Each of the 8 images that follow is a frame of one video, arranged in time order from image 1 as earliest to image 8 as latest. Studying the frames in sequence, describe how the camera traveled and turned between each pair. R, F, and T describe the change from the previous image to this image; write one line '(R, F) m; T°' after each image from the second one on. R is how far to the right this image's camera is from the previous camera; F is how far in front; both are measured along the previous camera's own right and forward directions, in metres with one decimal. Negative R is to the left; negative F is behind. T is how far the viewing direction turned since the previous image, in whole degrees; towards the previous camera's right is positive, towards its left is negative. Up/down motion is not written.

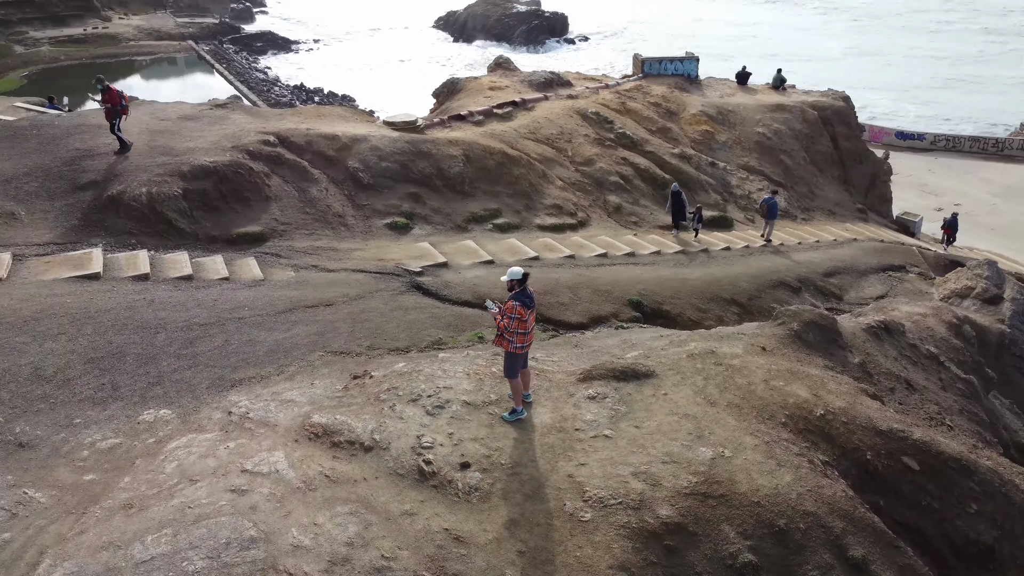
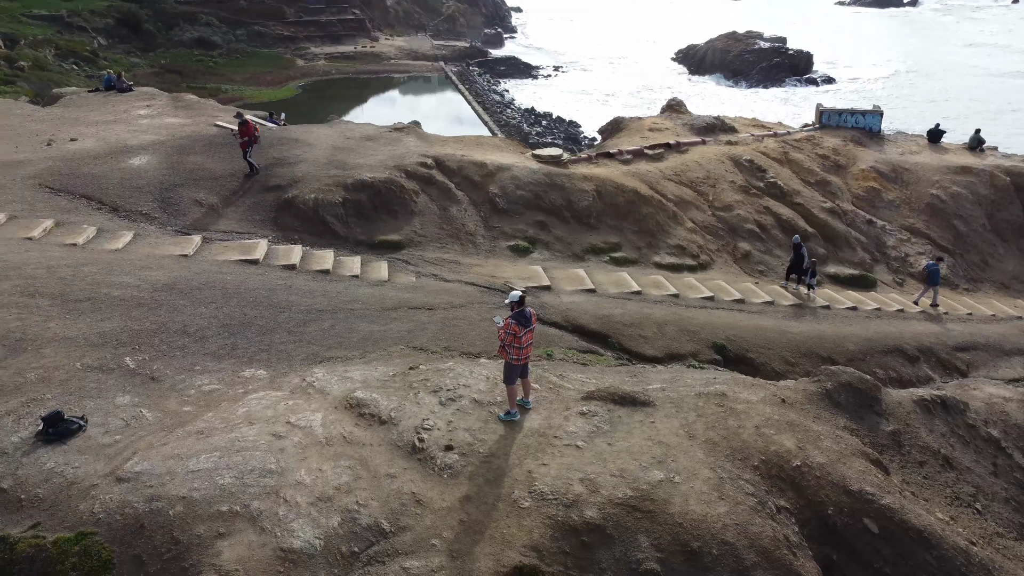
(+1.9, -0.9) m; -15°
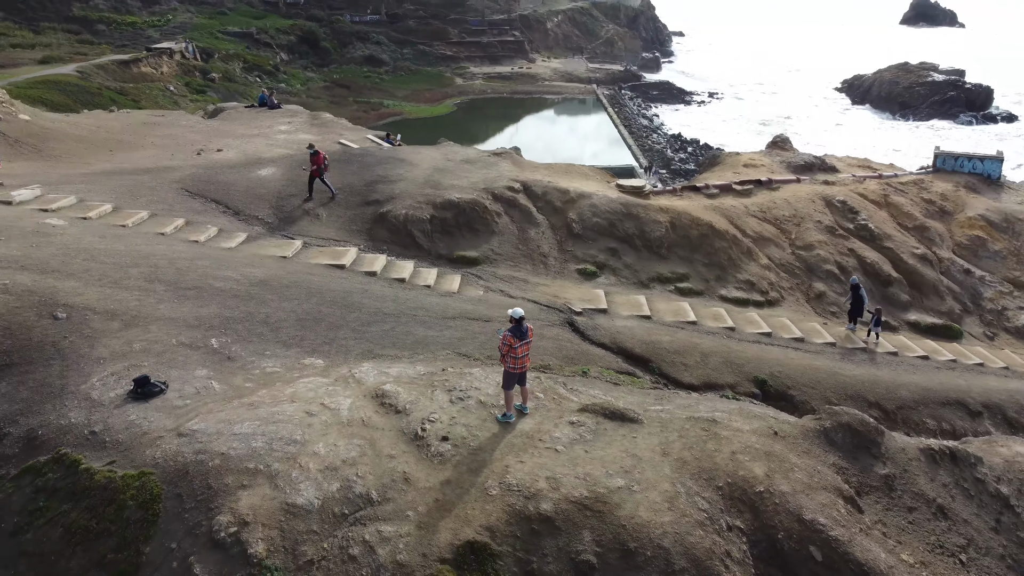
(+1.5, -0.9) m; -10°
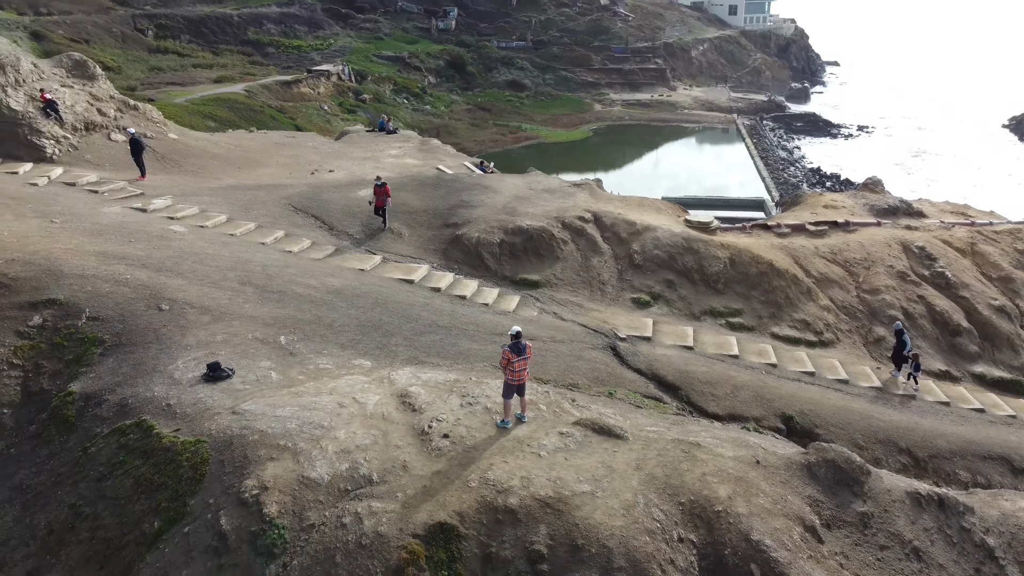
(+1.5, -1.0) m; -10°
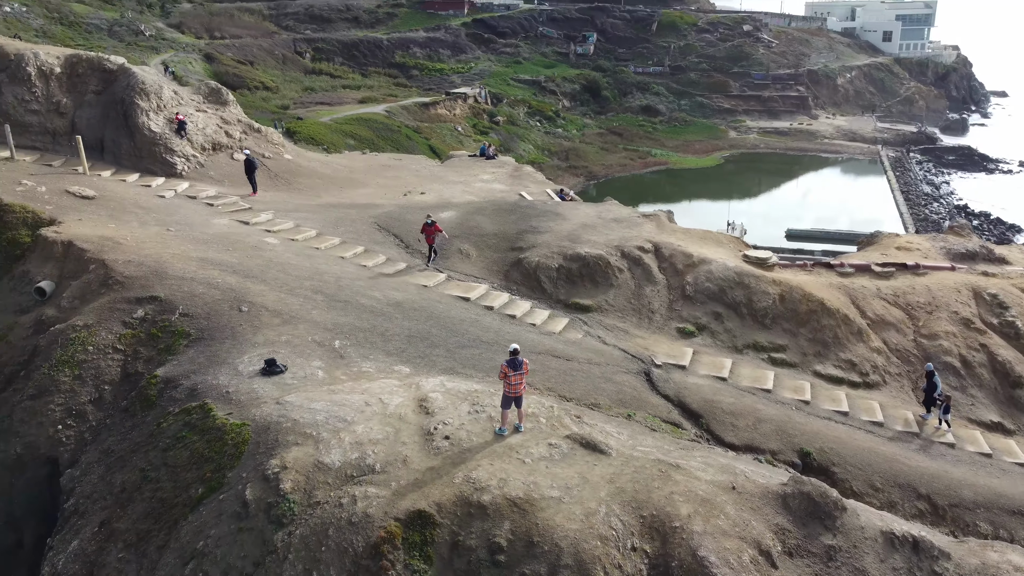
(+1.7, -0.9) m; -9°
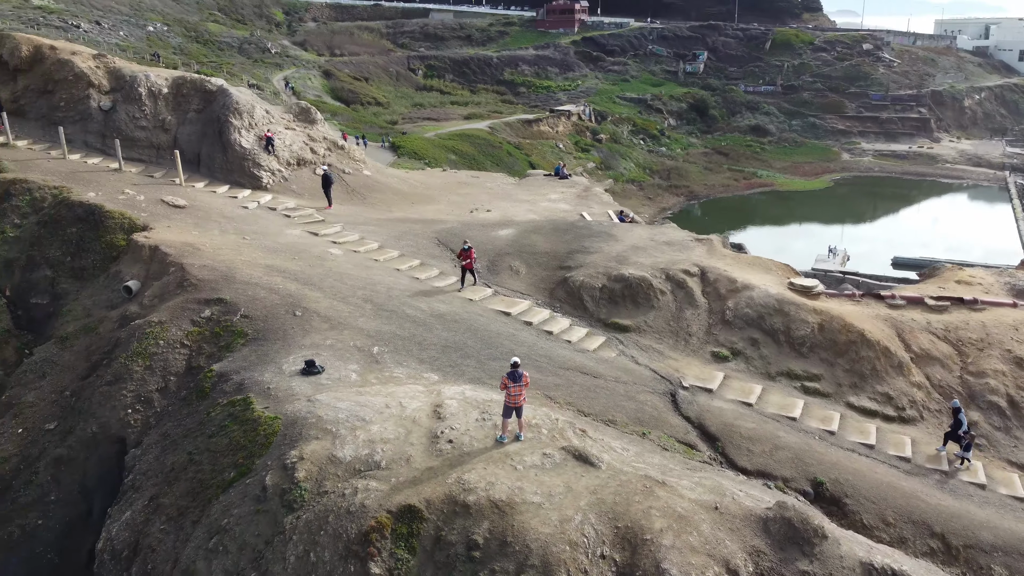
(+1.4, -0.6) m; -8°
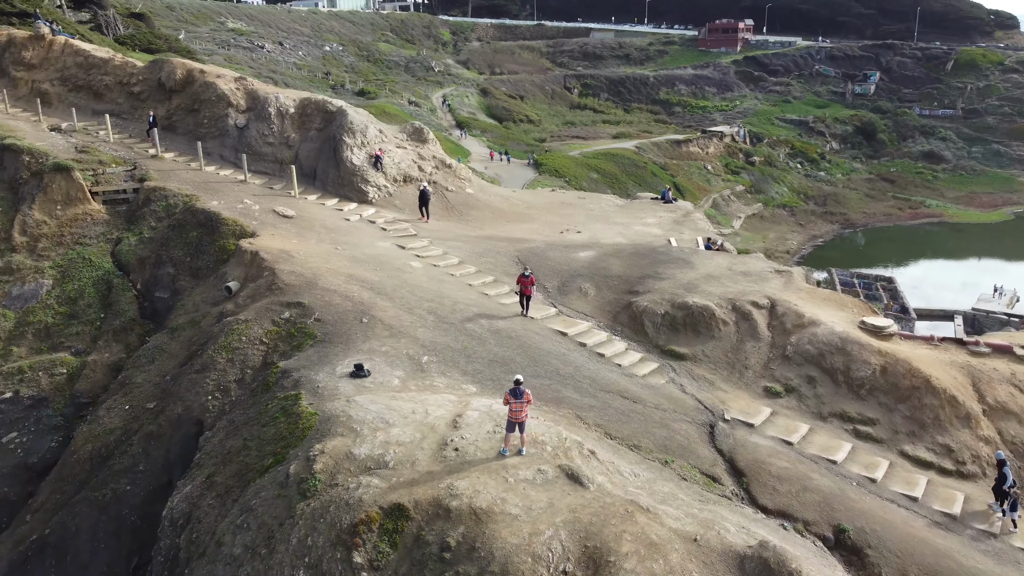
(+2.1, -0.4) m; -11°
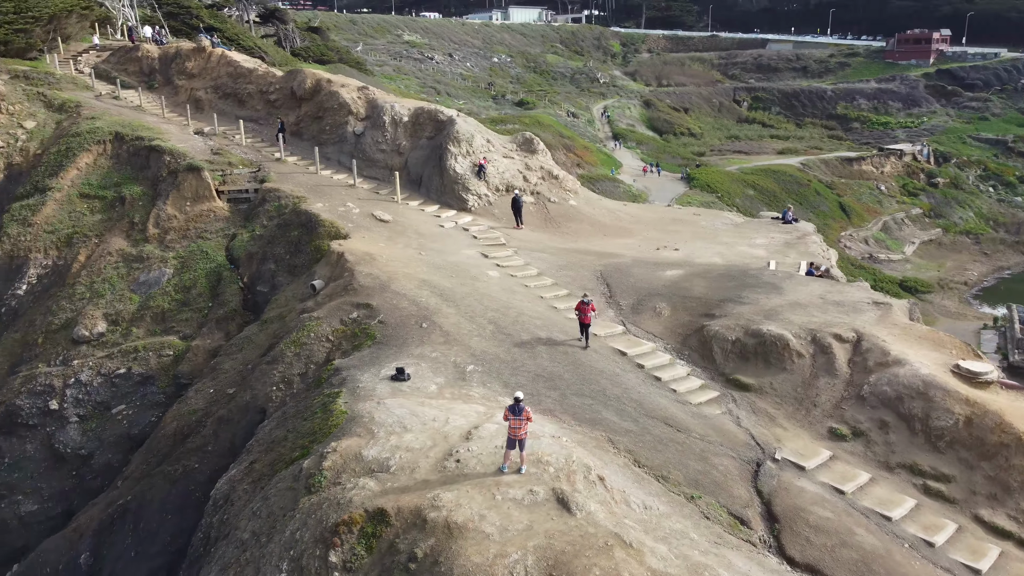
(+2.2, +0.4) m; -12°
